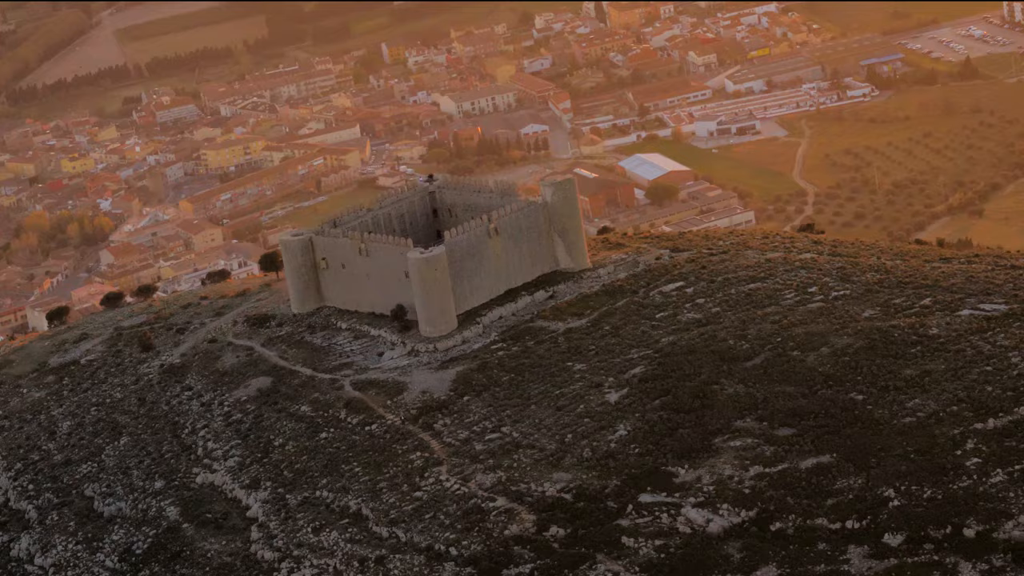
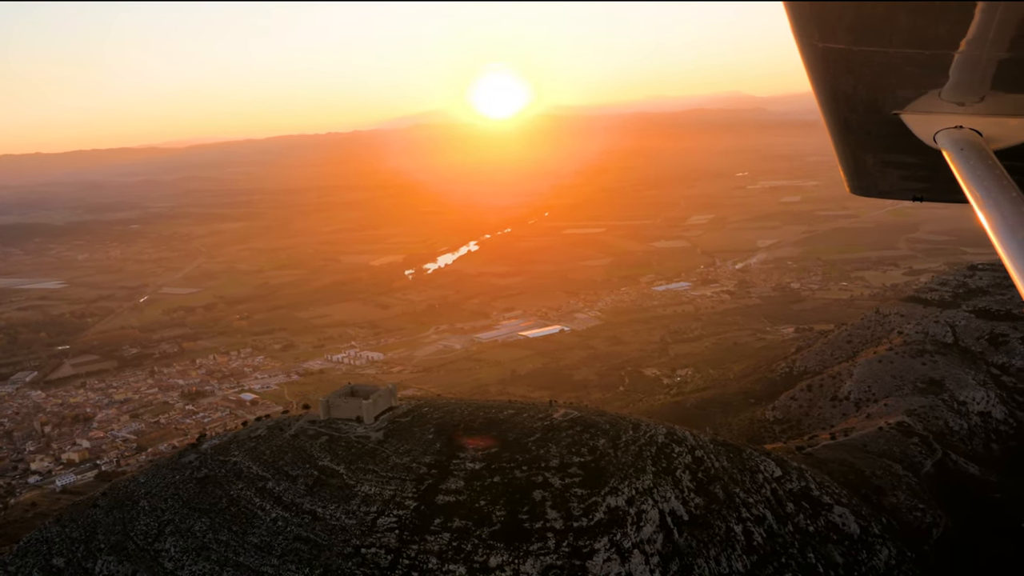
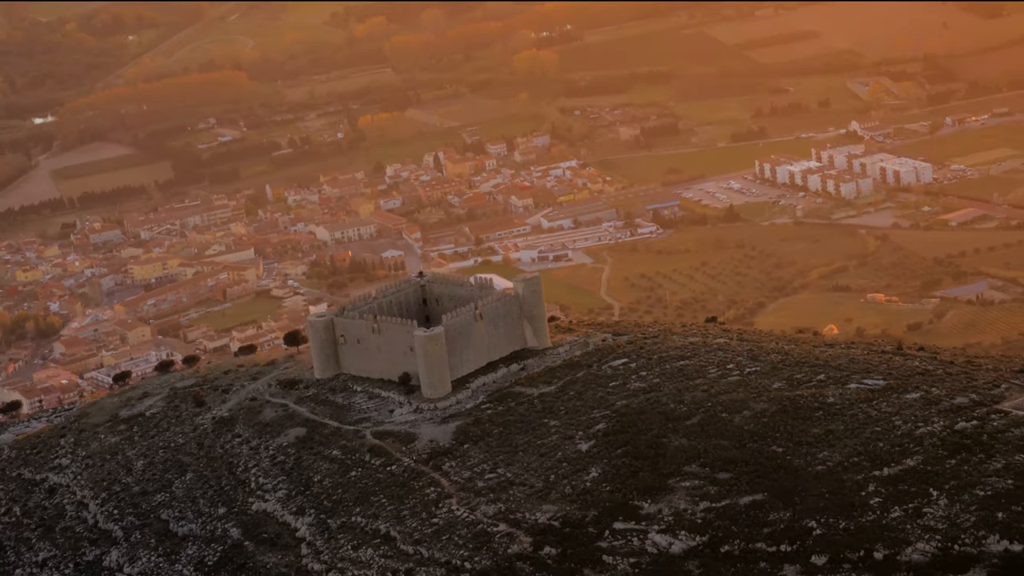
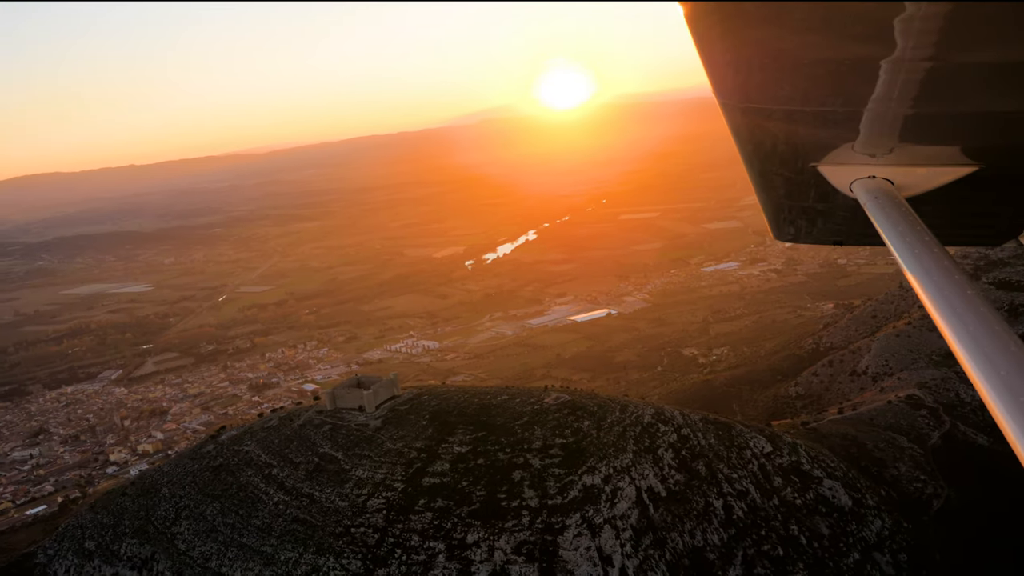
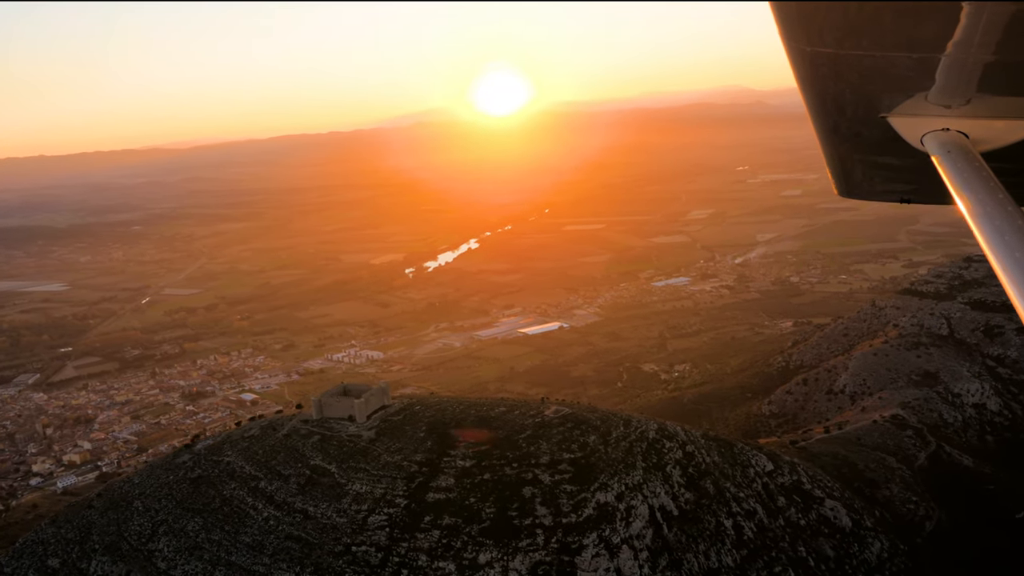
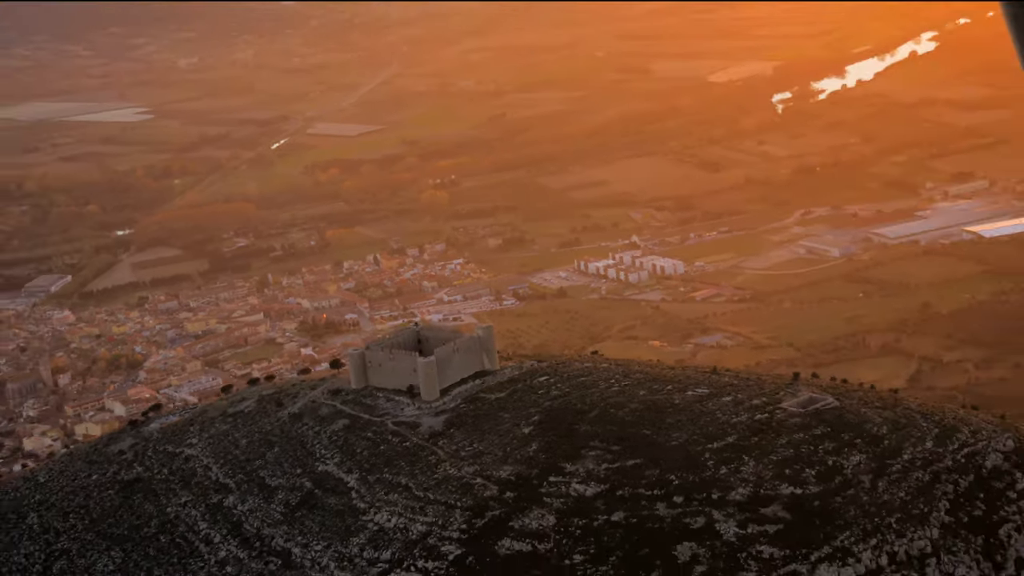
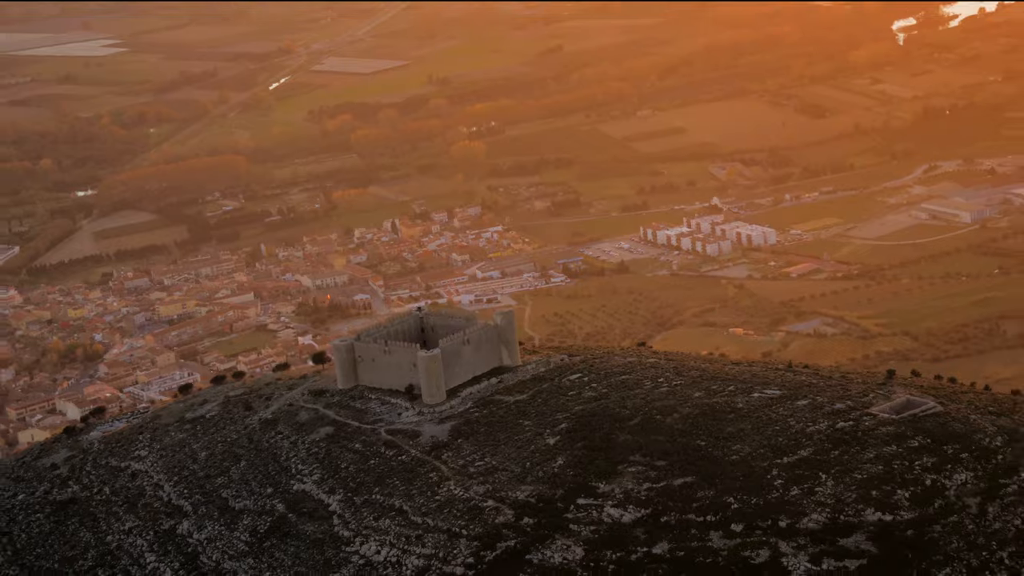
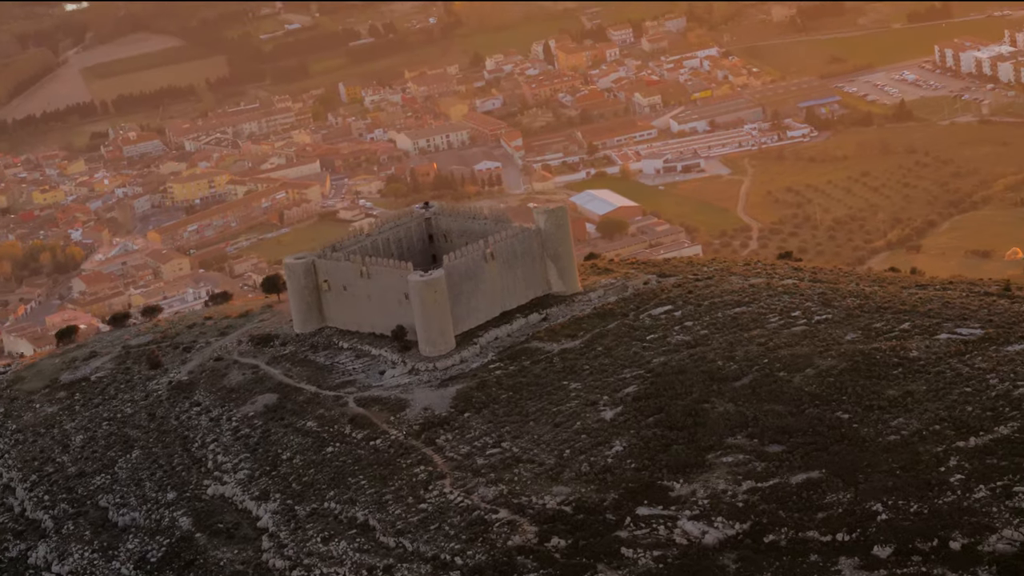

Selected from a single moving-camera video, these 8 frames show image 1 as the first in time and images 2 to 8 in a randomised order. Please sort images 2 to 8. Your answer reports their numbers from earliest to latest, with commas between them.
8, 3, 7, 6, 4, 5, 2
